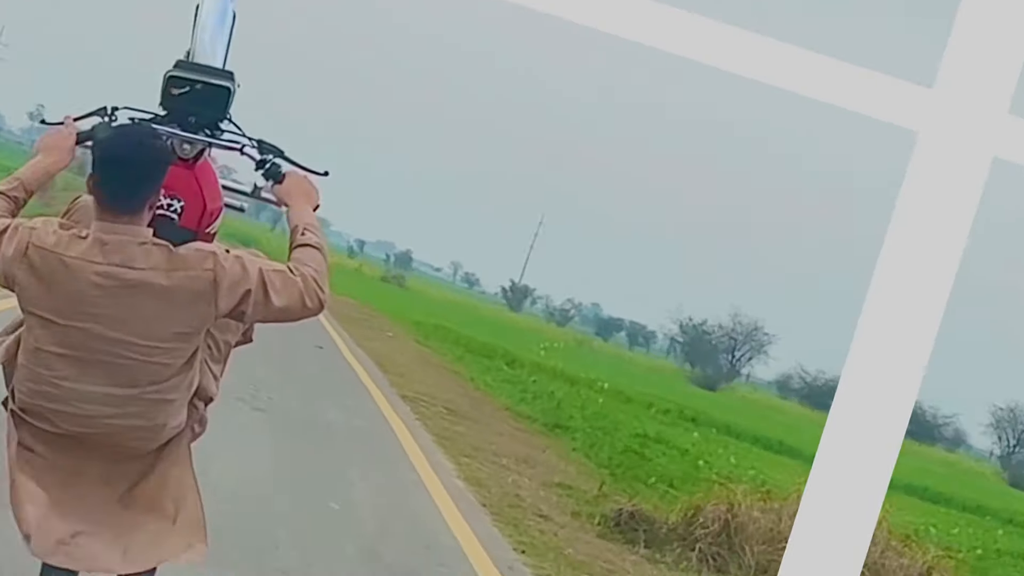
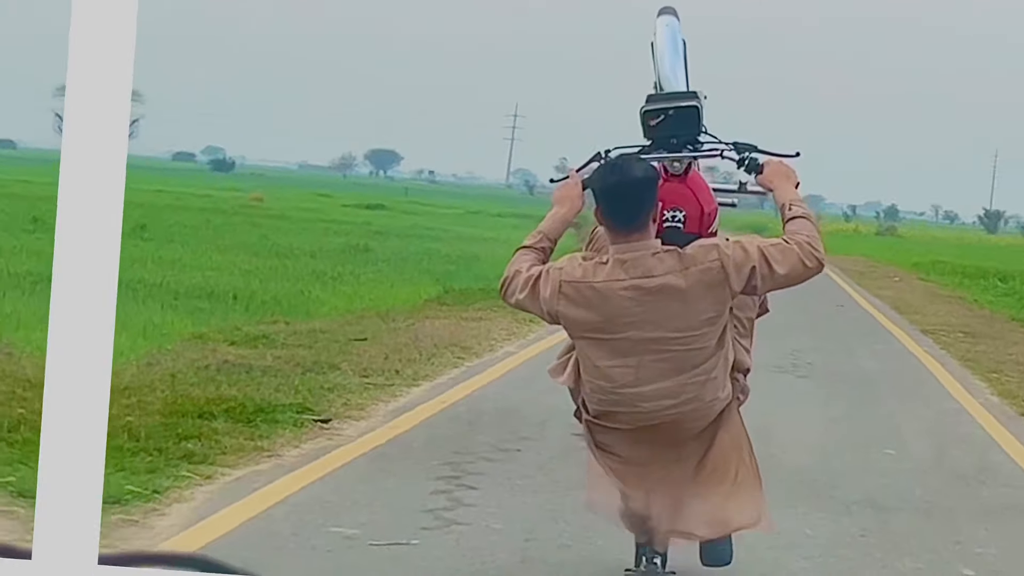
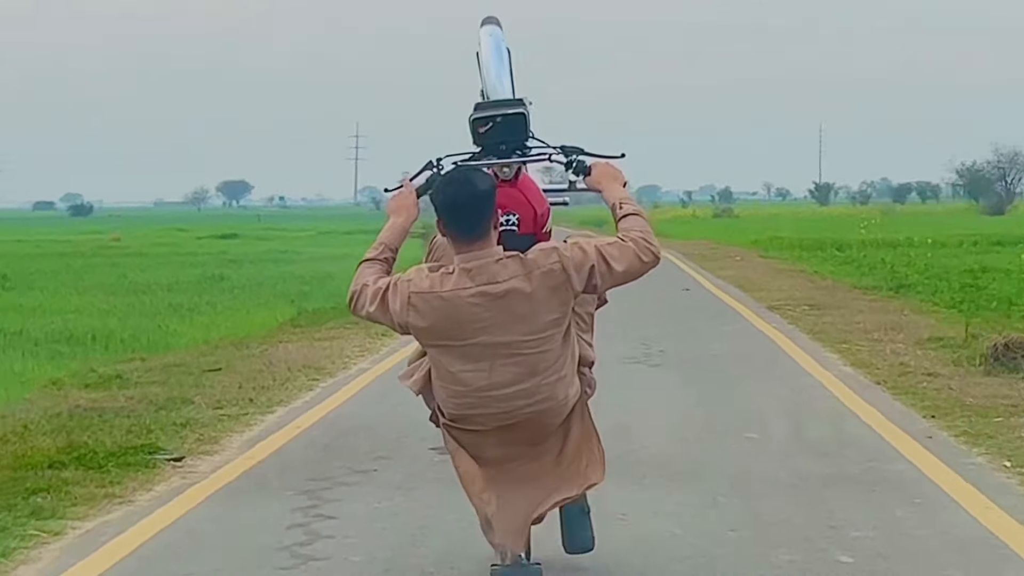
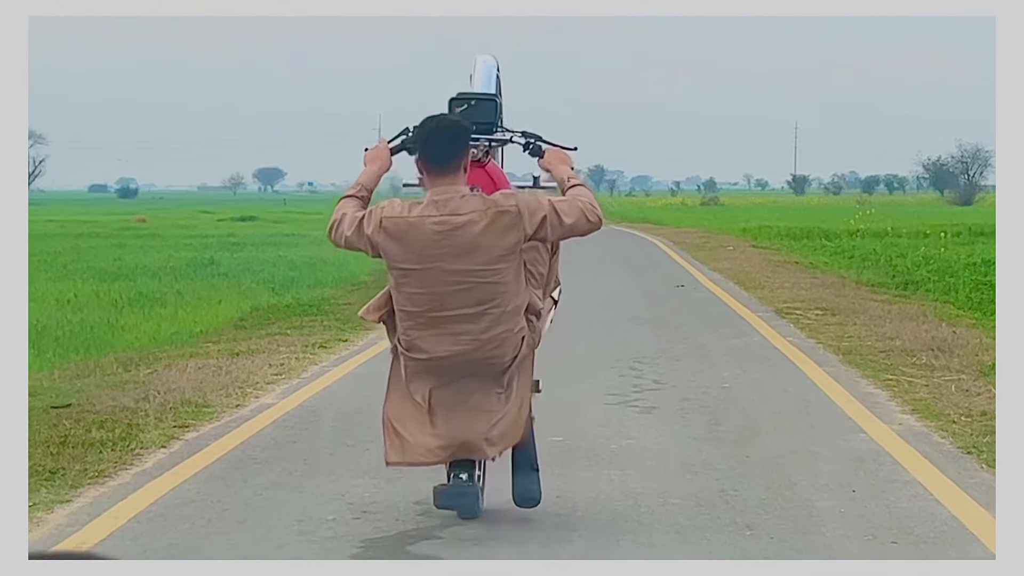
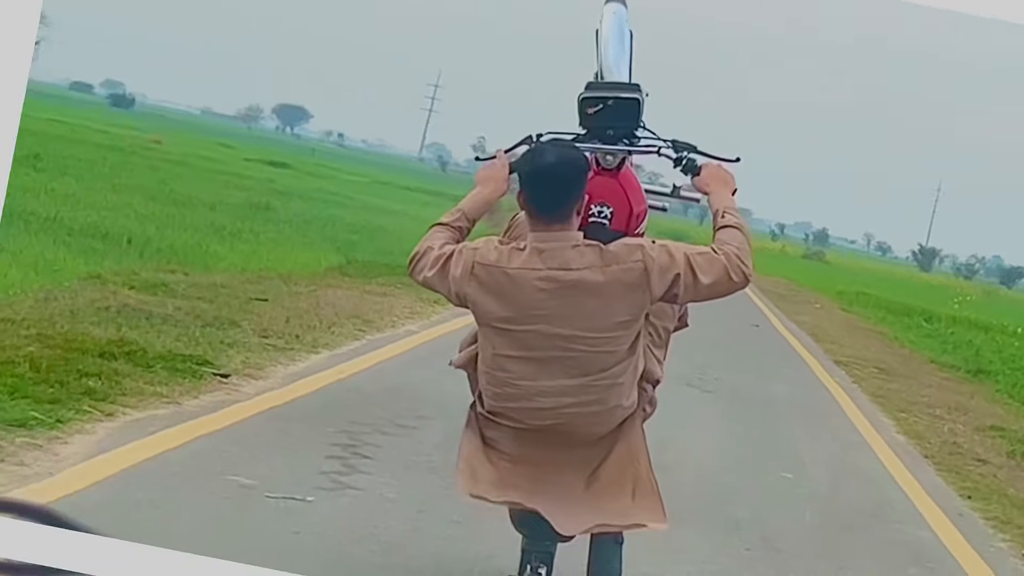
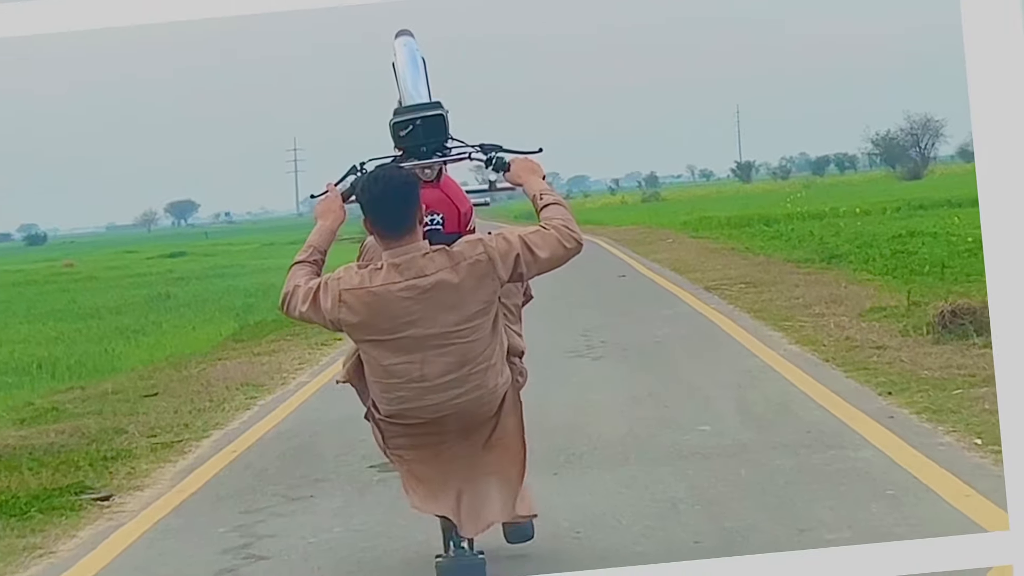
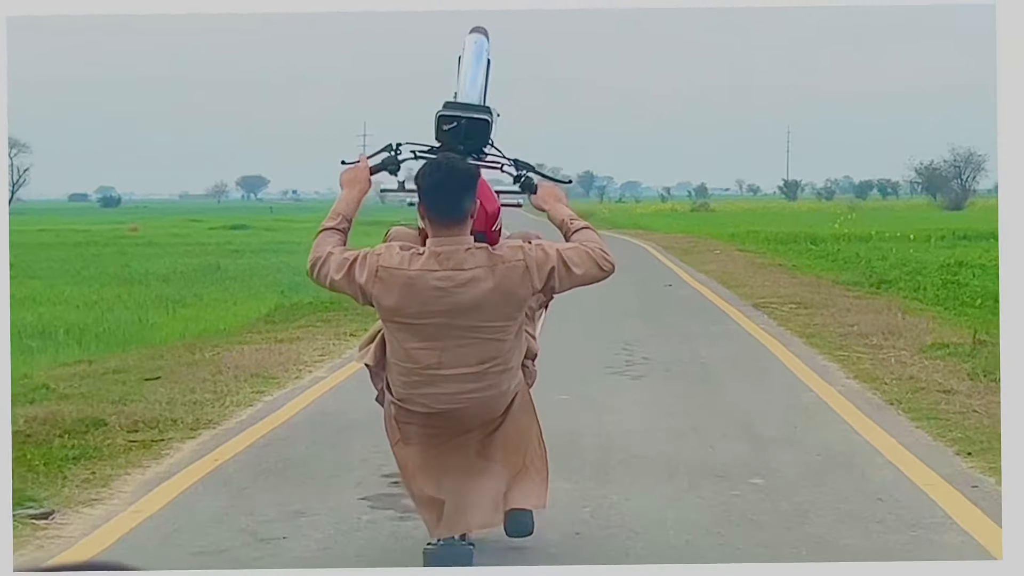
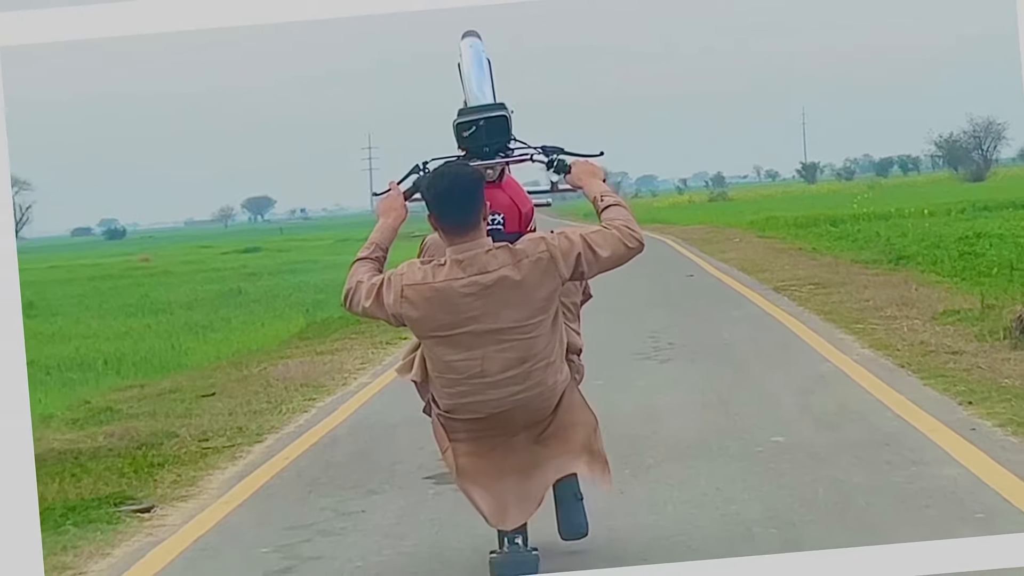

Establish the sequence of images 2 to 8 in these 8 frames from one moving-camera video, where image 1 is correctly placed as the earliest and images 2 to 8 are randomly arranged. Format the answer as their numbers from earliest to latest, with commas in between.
5, 2, 3, 6, 8, 7, 4
